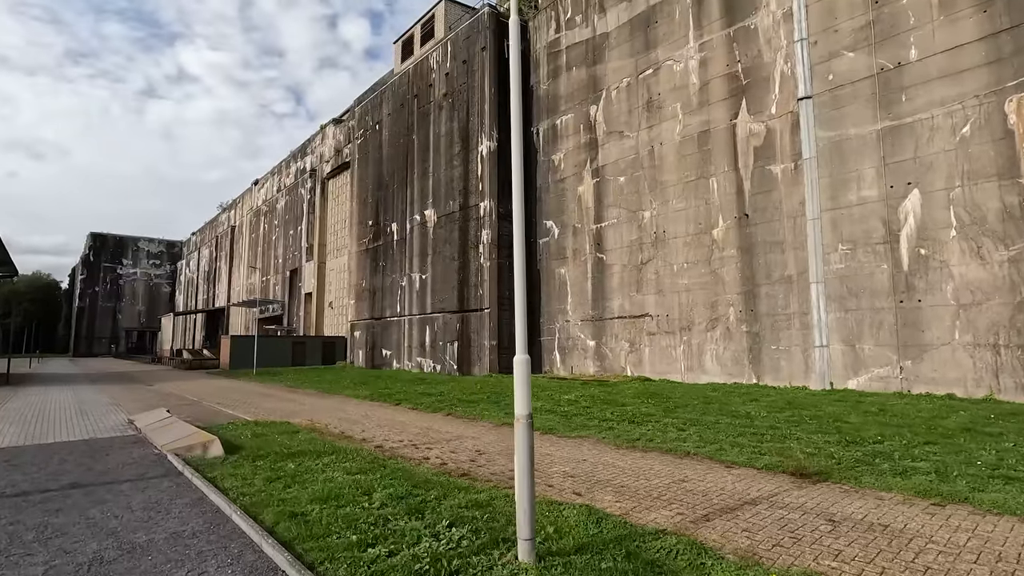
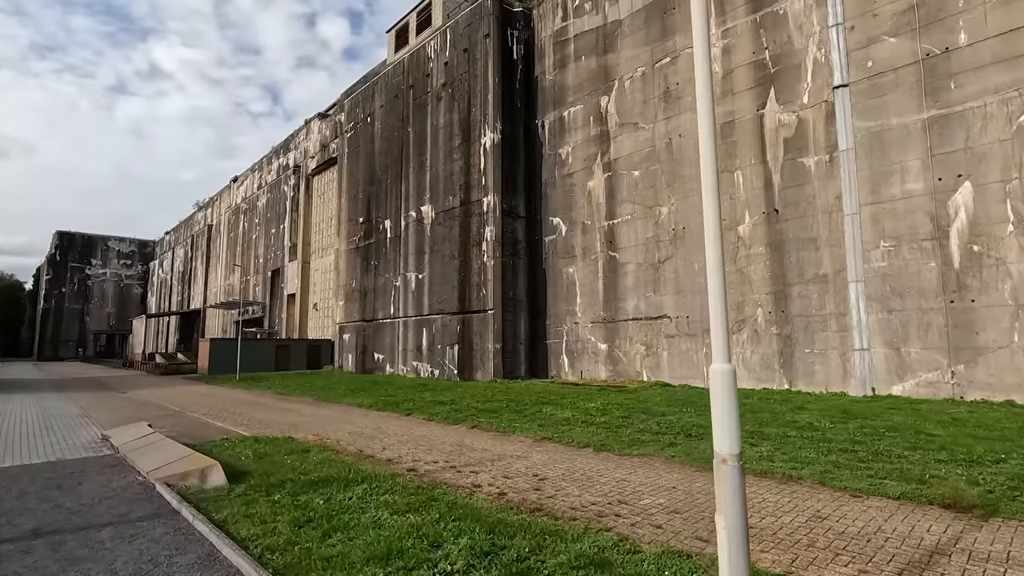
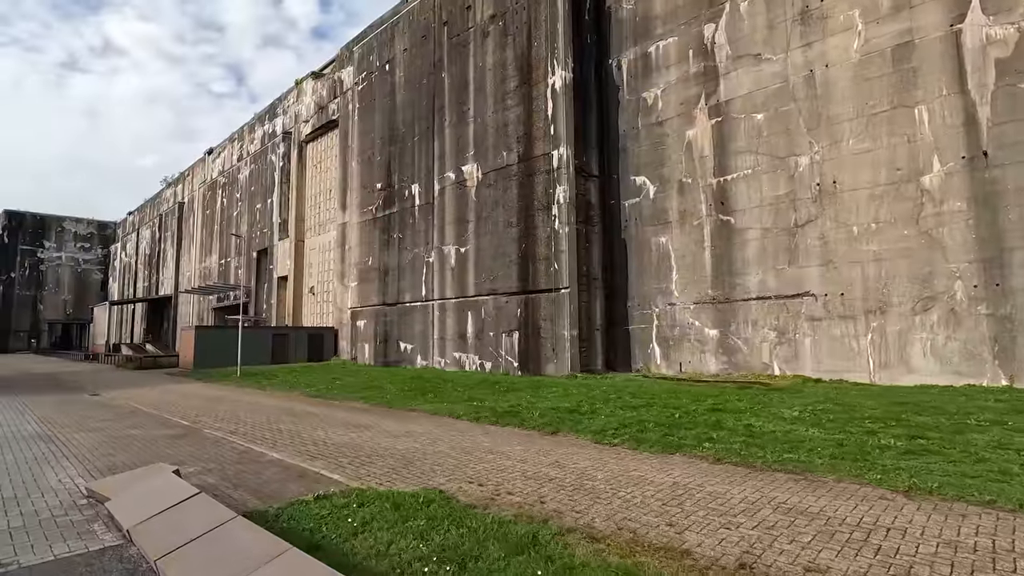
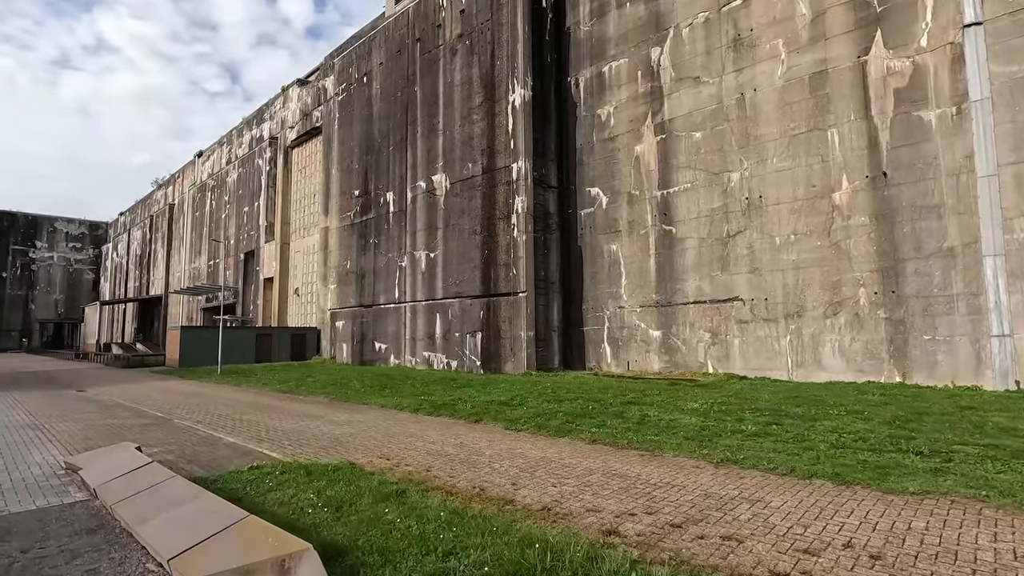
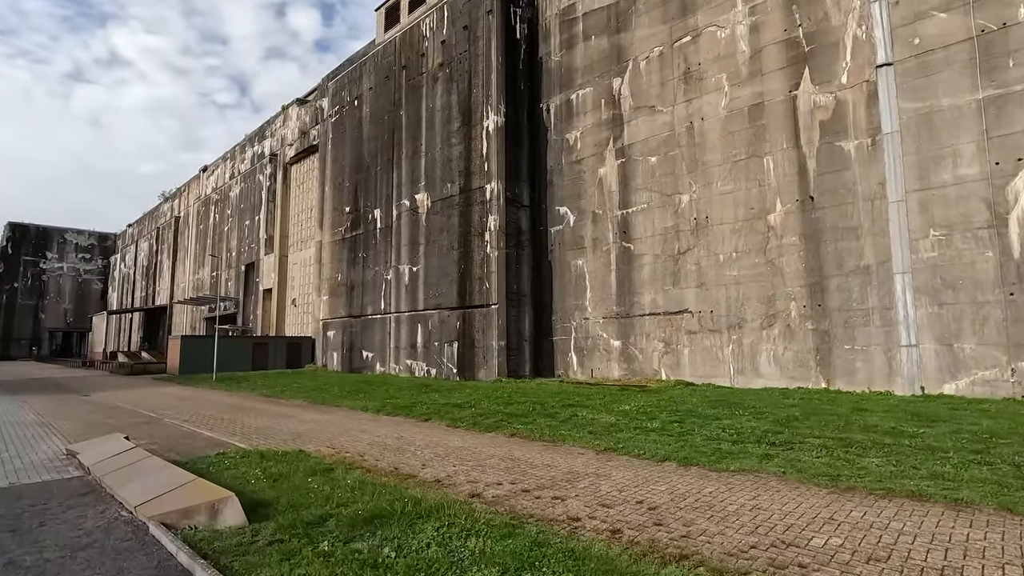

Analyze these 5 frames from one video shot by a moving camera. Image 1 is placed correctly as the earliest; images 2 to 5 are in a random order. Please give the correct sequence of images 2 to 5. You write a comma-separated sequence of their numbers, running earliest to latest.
2, 5, 4, 3
